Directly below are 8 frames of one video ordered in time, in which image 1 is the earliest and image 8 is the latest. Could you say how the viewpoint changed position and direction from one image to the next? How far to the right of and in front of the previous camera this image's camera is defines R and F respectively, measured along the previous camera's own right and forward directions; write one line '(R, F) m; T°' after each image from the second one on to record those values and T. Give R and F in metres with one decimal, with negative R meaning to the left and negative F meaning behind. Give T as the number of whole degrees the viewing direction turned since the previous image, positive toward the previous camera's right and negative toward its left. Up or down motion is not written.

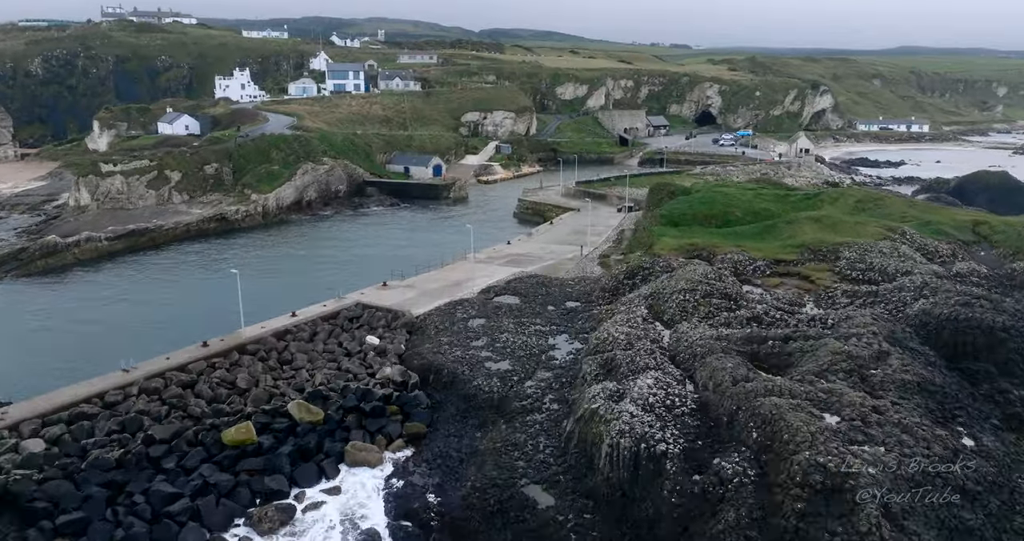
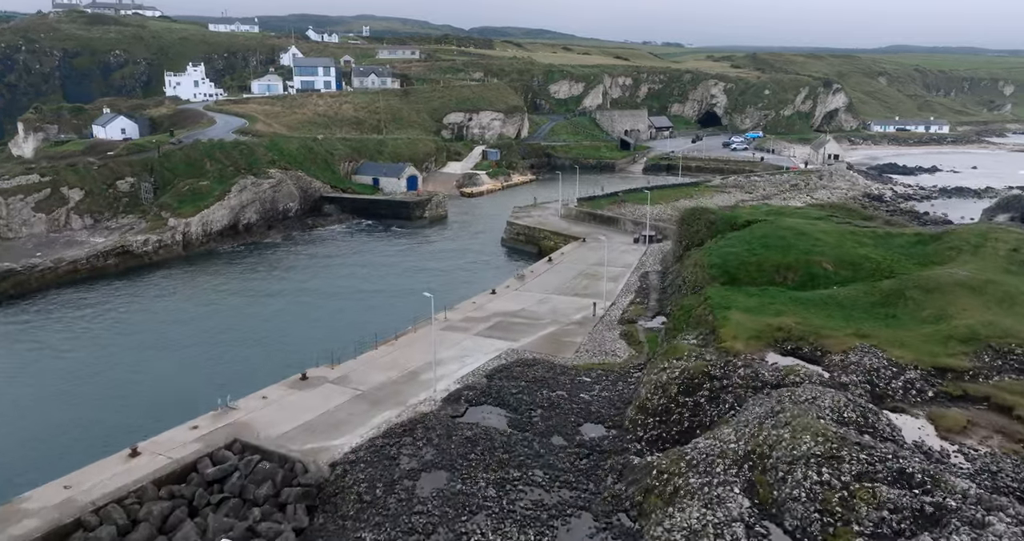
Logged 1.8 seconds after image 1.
(+0.2, +10.2) m; +1°
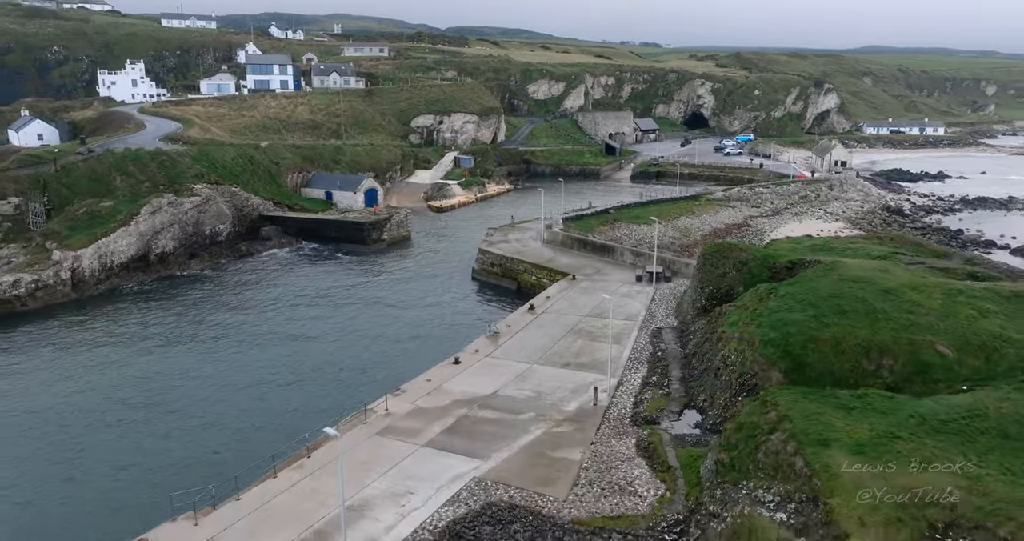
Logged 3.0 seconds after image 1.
(+0.3, +7.4) m; +2°
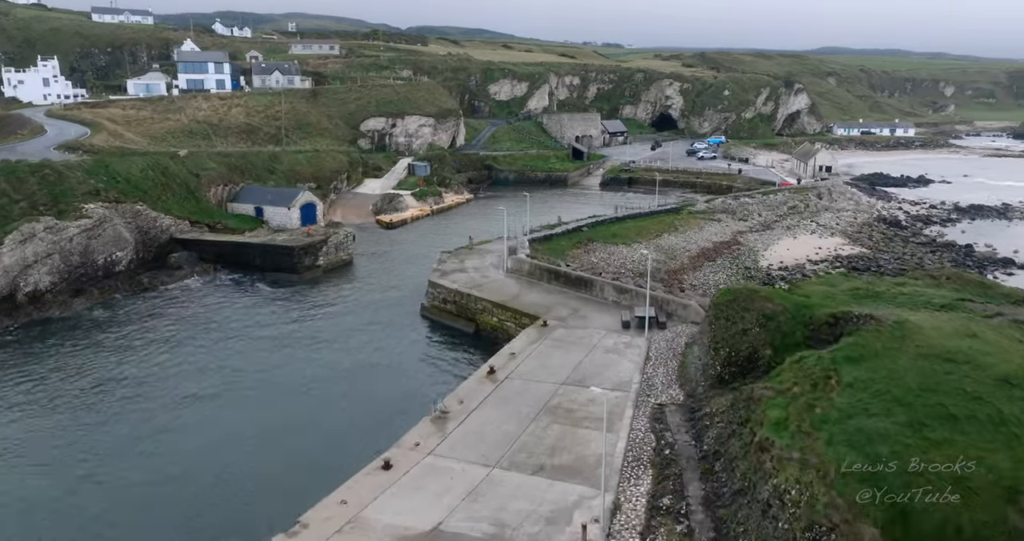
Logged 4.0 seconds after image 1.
(+0.4, +6.0) m; +3°
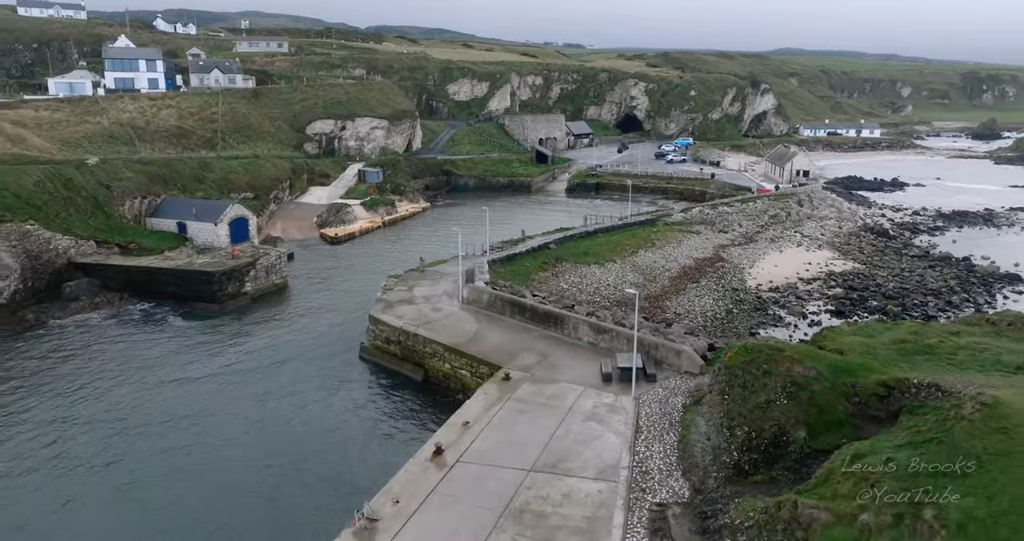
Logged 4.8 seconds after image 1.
(+0.3, +4.5) m; +3°
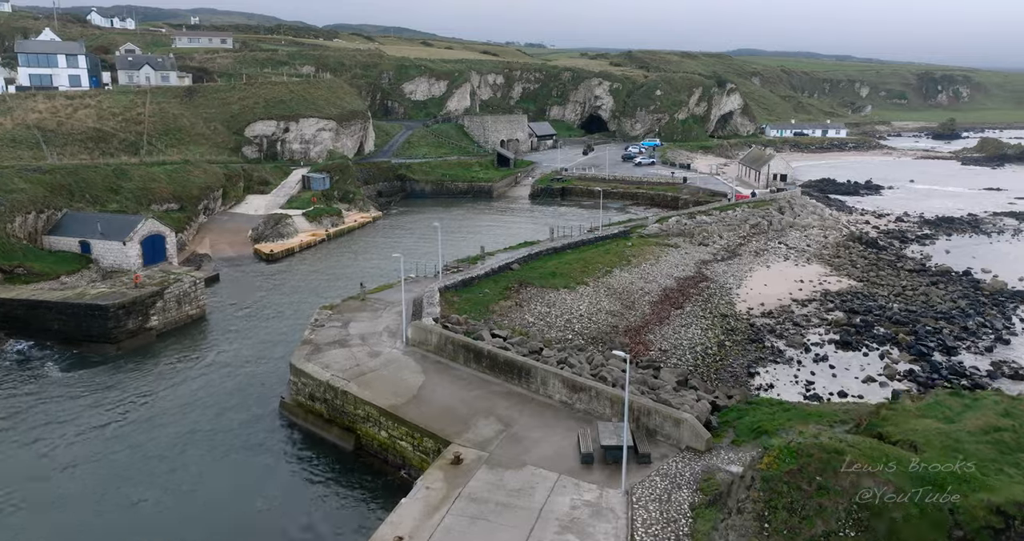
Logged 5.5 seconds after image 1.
(+0.3, +4.4) m; +3°
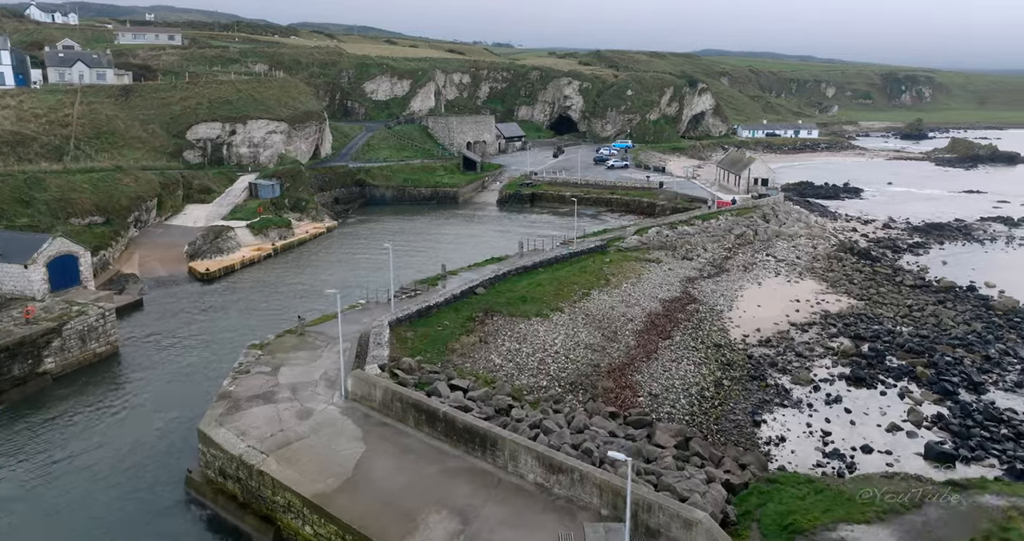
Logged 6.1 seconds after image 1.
(+0.2, +3.7) m; +2°
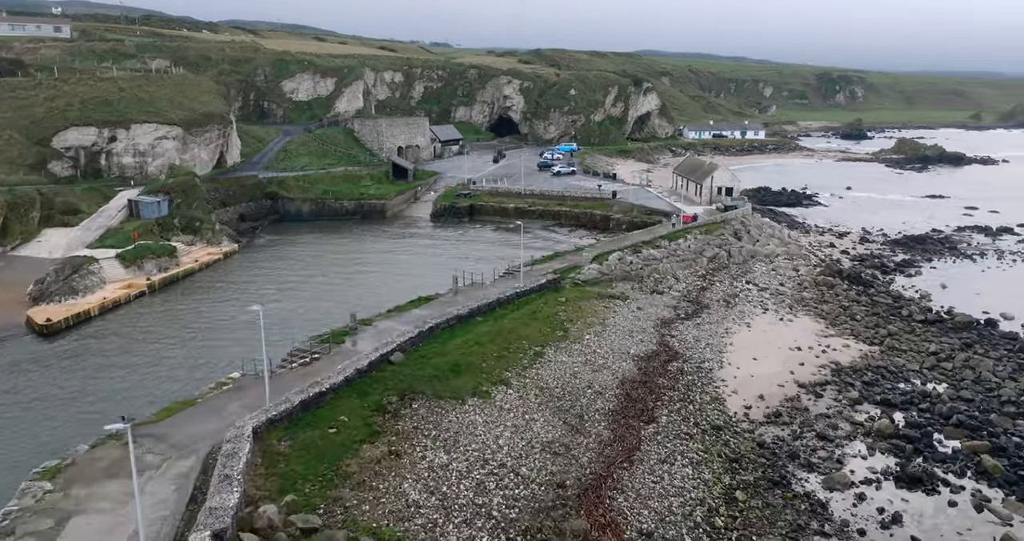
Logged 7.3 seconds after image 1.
(+0.5, +6.7) m; +5°
